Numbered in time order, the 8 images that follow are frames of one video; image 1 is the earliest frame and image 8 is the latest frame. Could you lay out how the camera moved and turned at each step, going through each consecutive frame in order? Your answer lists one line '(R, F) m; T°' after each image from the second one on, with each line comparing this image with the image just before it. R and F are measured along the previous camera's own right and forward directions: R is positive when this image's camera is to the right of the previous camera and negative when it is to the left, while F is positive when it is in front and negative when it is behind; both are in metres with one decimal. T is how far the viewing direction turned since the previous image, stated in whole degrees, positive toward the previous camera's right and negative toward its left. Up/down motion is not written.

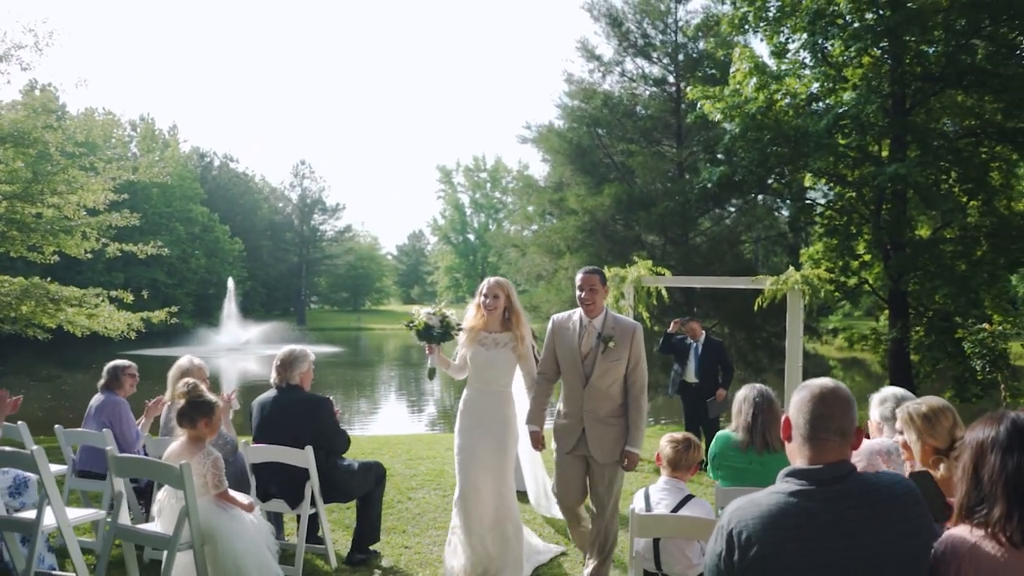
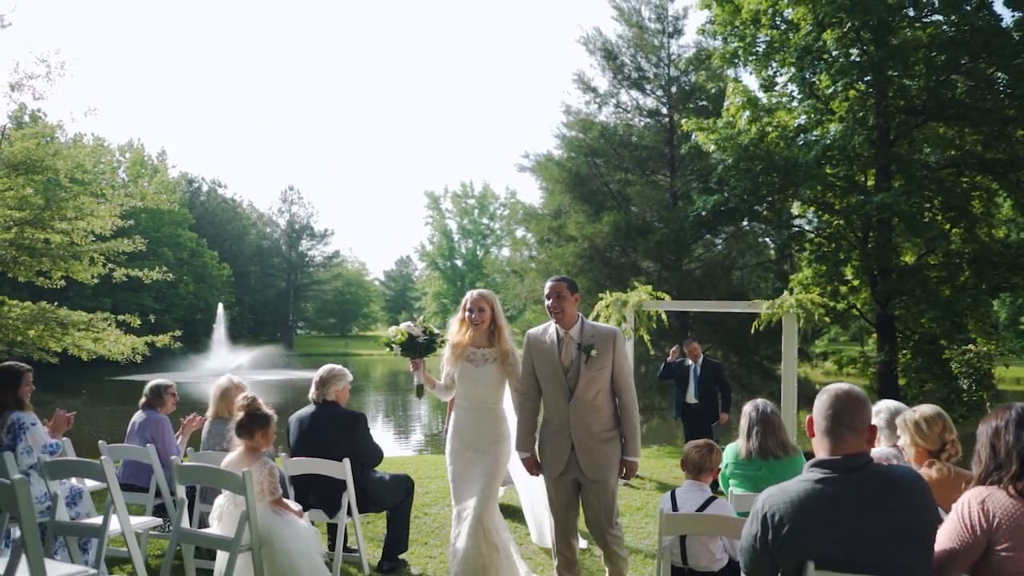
(-0.2, -0.4) m; +1°
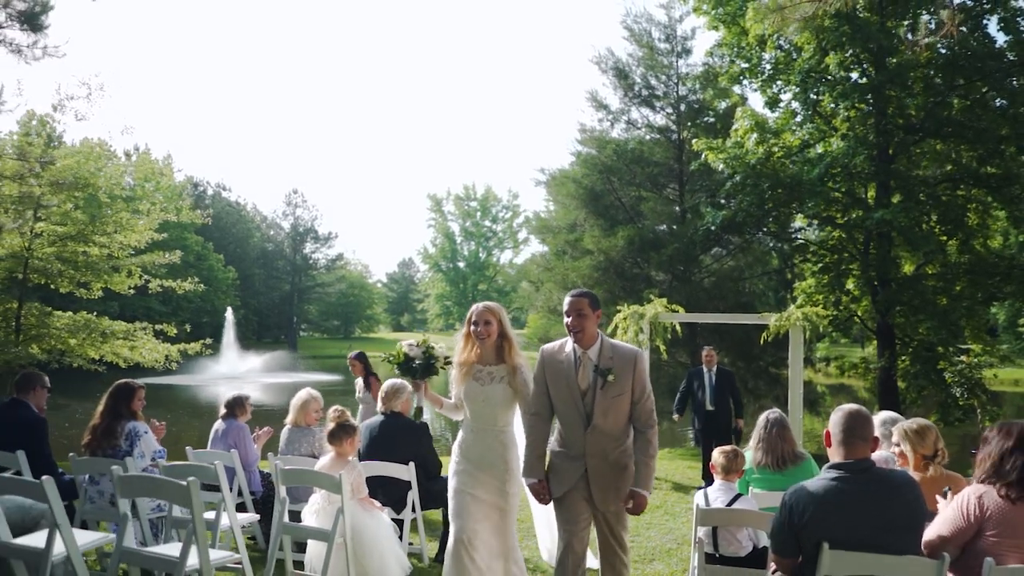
(-0.3, -0.7) m; 0°
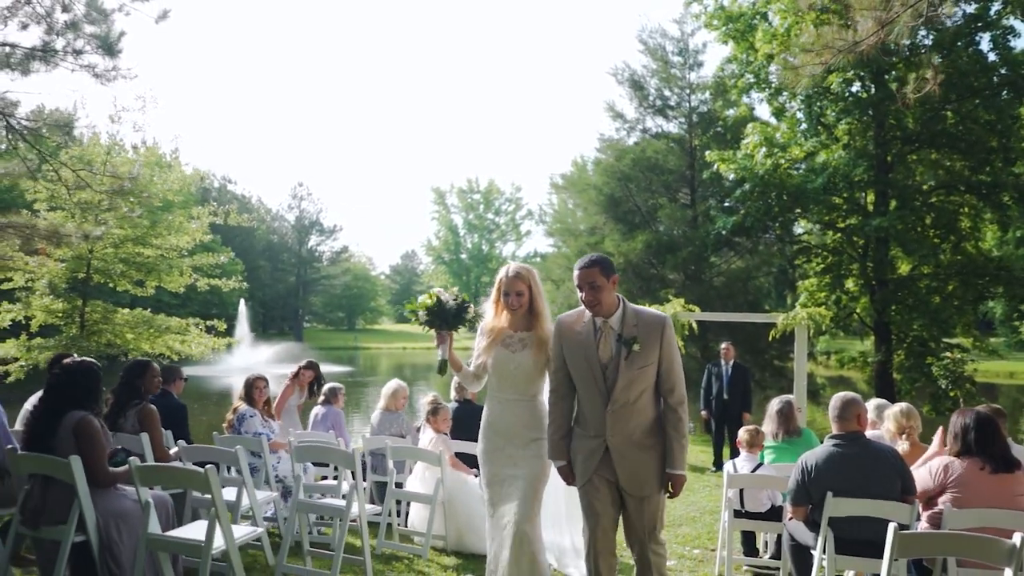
(-0.4, -1.1) m; 0°
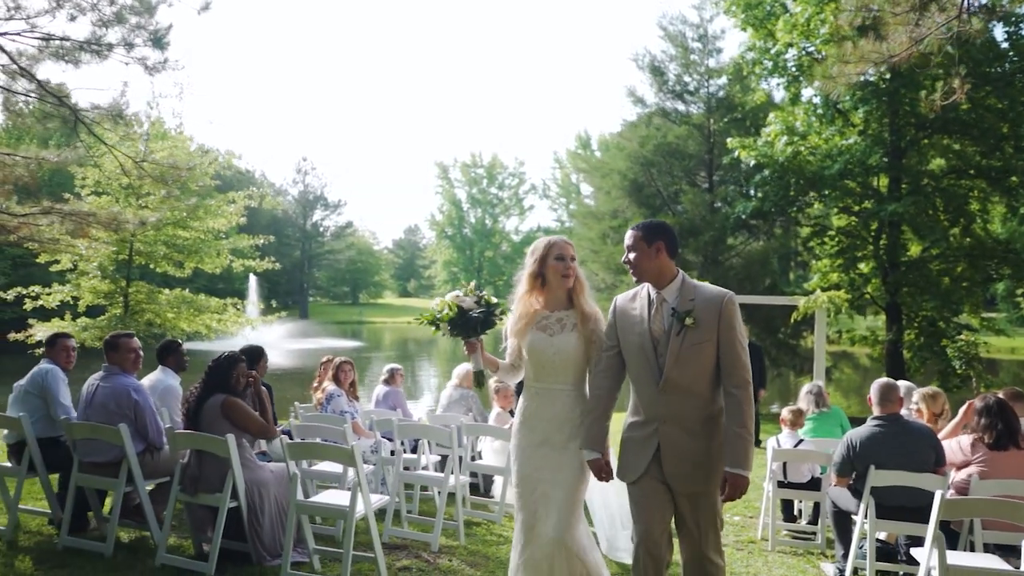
(-0.5, -0.6) m; 0°
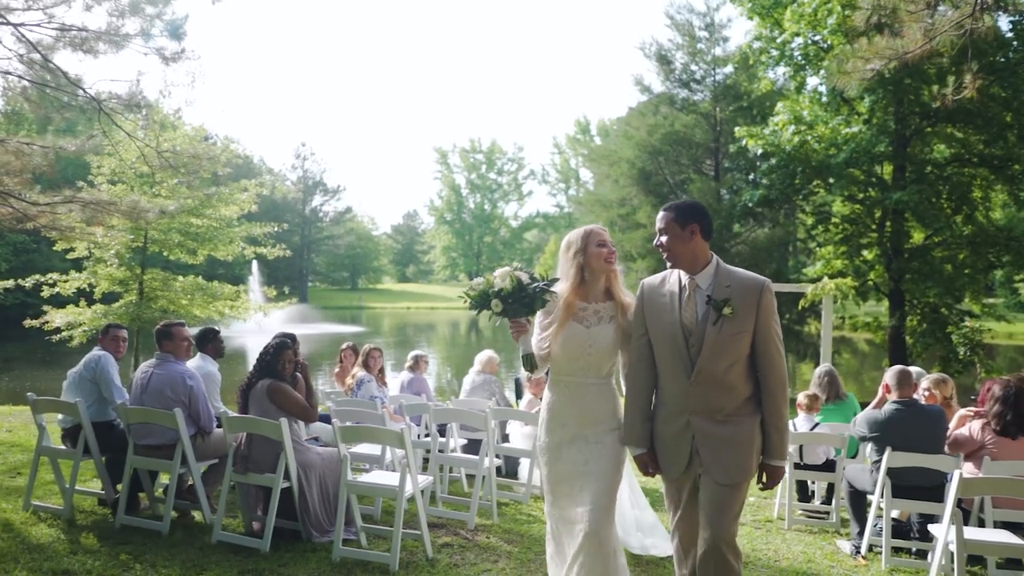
(-0.2, -0.2) m; 0°
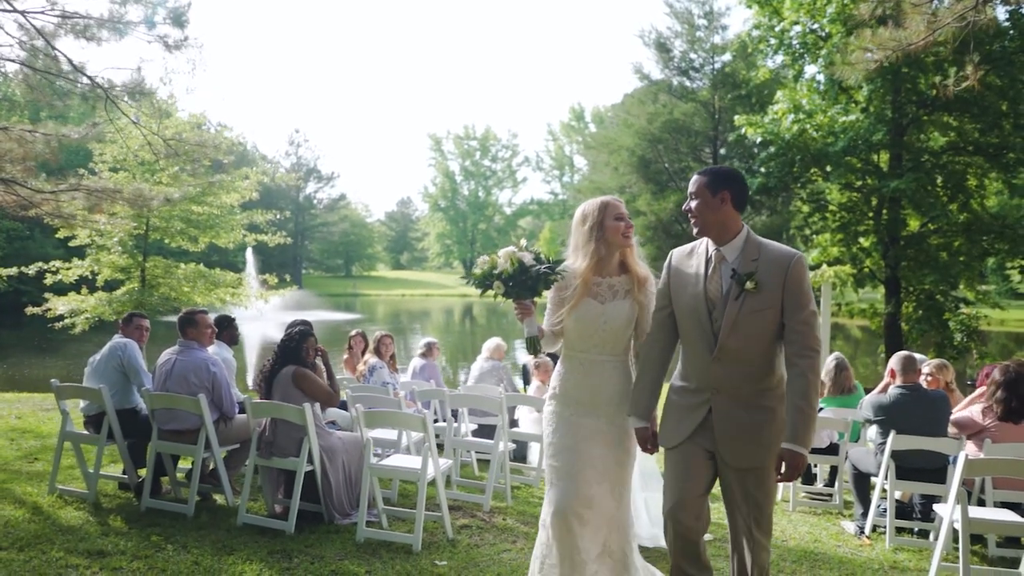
(-0.1, -0.1) m; 0°
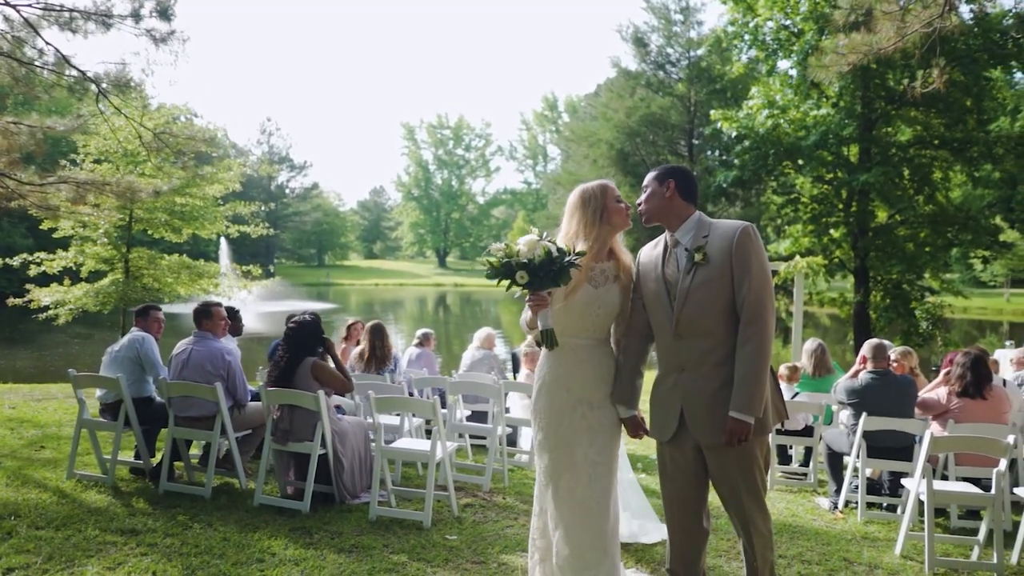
(-0.2, -0.3) m; +2°
